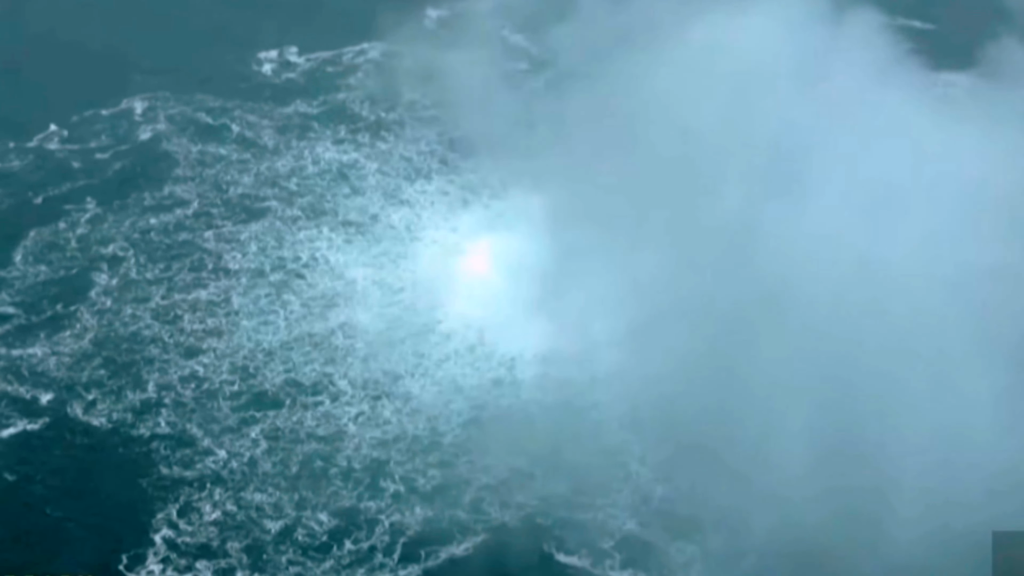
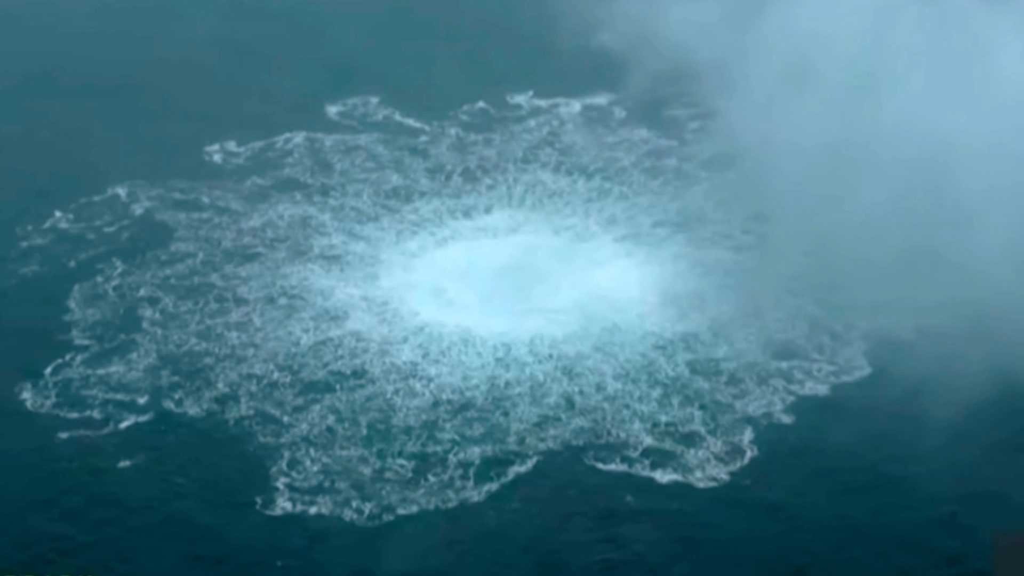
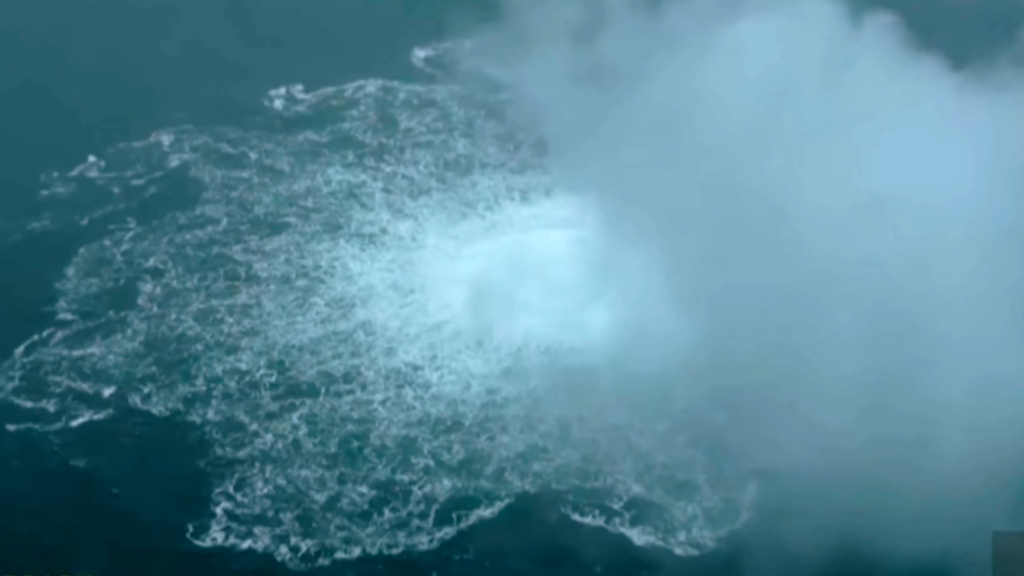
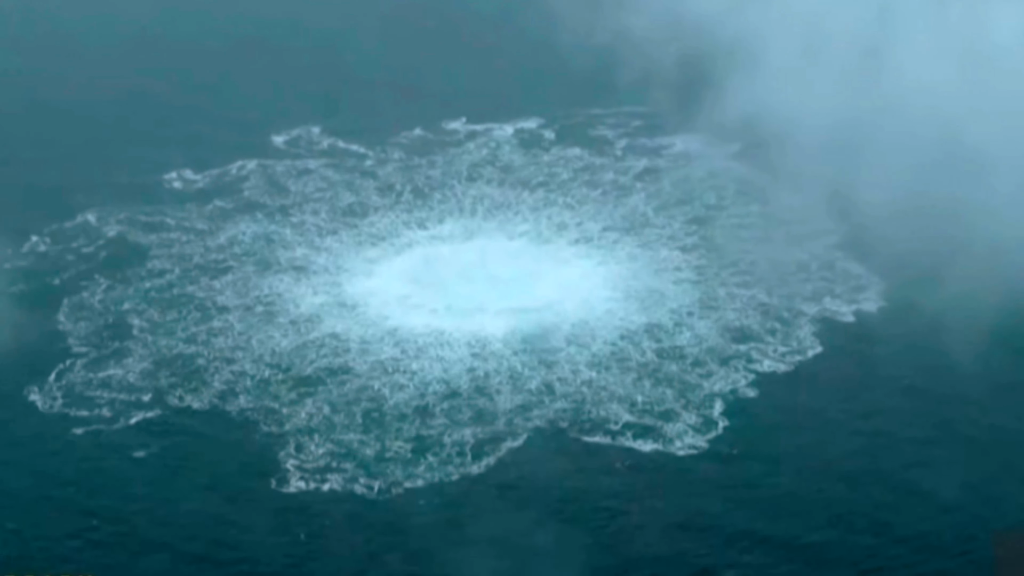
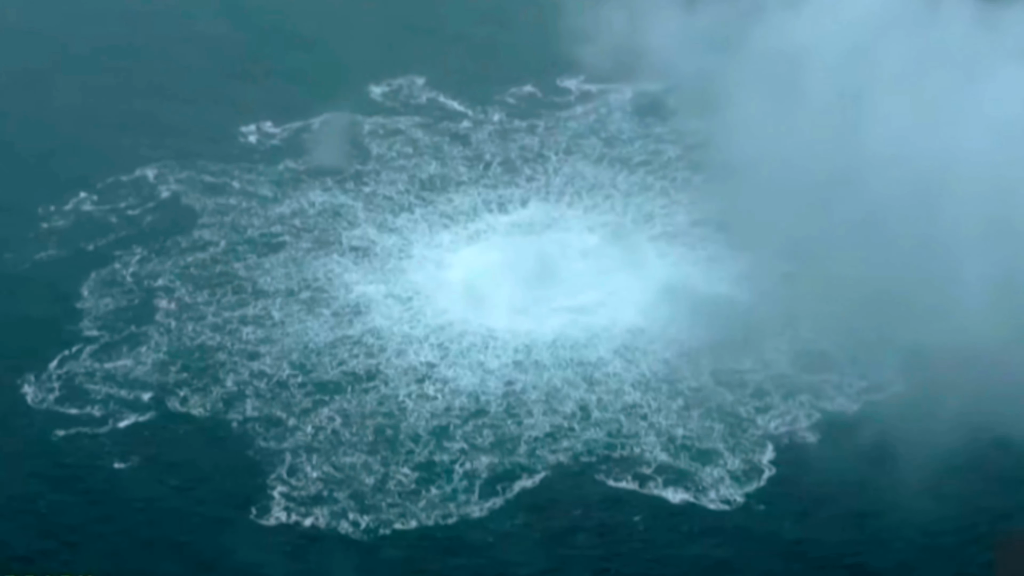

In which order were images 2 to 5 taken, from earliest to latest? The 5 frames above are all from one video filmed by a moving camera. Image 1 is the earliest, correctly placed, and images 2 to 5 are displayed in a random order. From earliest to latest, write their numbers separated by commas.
3, 5, 2, 4
